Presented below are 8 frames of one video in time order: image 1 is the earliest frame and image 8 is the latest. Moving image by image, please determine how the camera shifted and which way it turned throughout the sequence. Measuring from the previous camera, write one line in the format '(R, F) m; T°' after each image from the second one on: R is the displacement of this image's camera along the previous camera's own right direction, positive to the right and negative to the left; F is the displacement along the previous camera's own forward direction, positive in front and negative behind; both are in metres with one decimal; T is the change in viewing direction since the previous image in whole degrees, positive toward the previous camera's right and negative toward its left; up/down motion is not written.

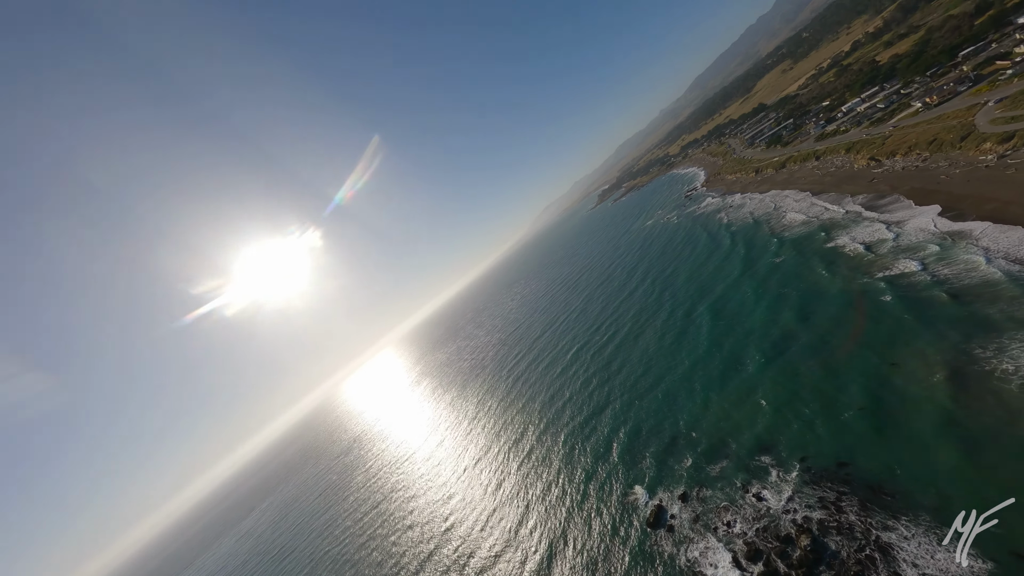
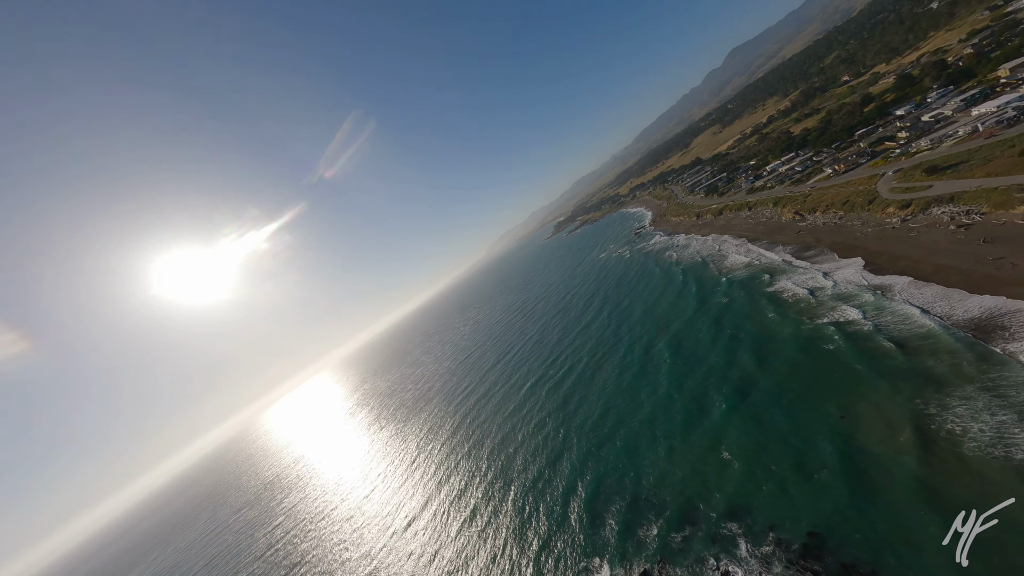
(+0.3, +3.8) m; +8°
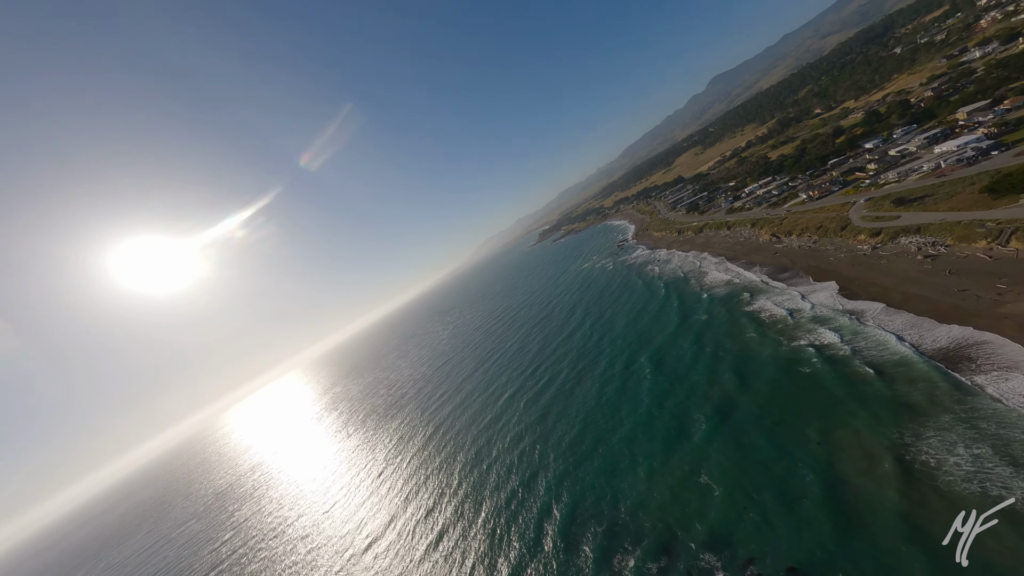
(+0.1, +1.5) m; +3°
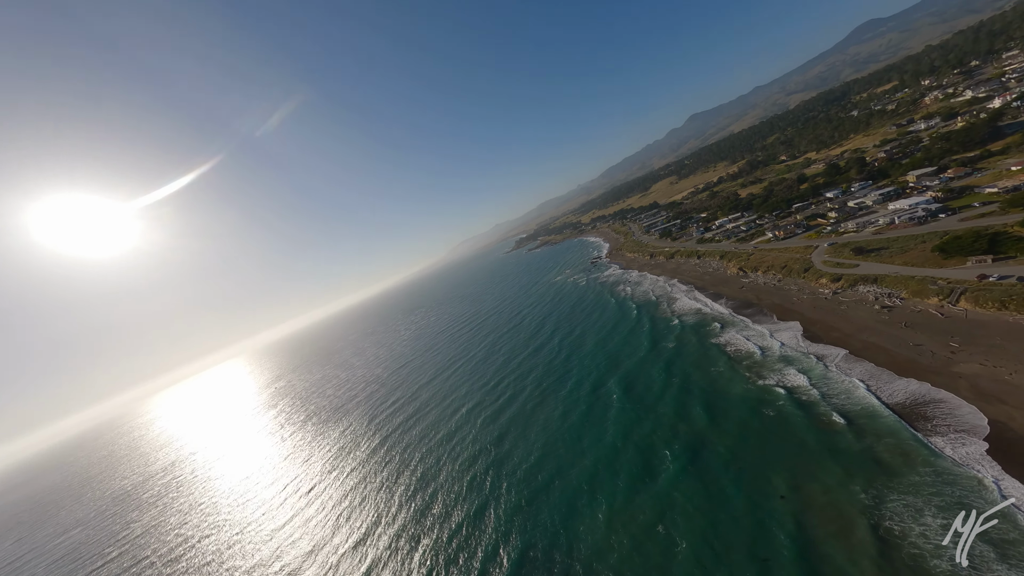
(+0.5, +3.0) m; +5°
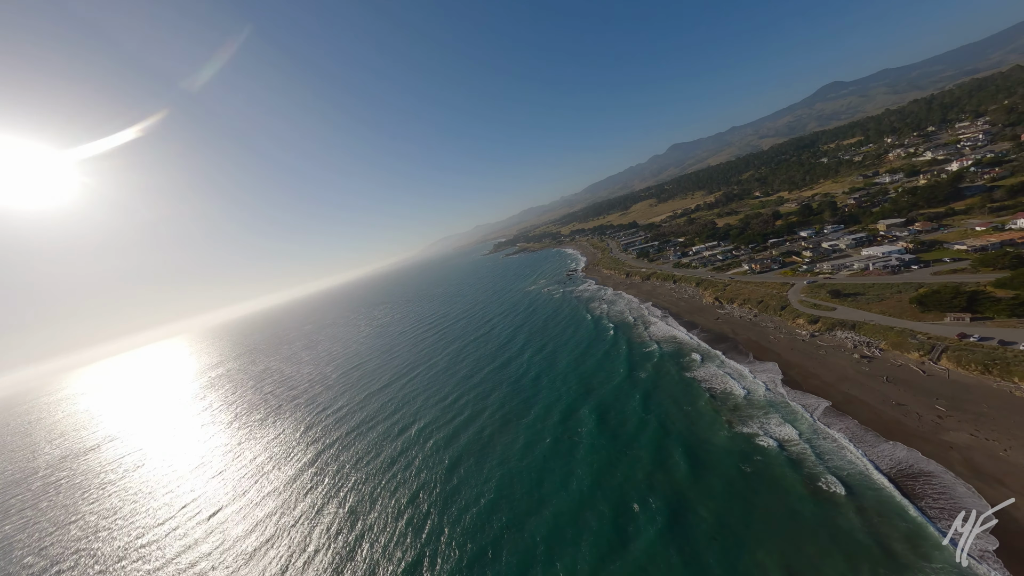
(+1.1, +4.9) m; +5°
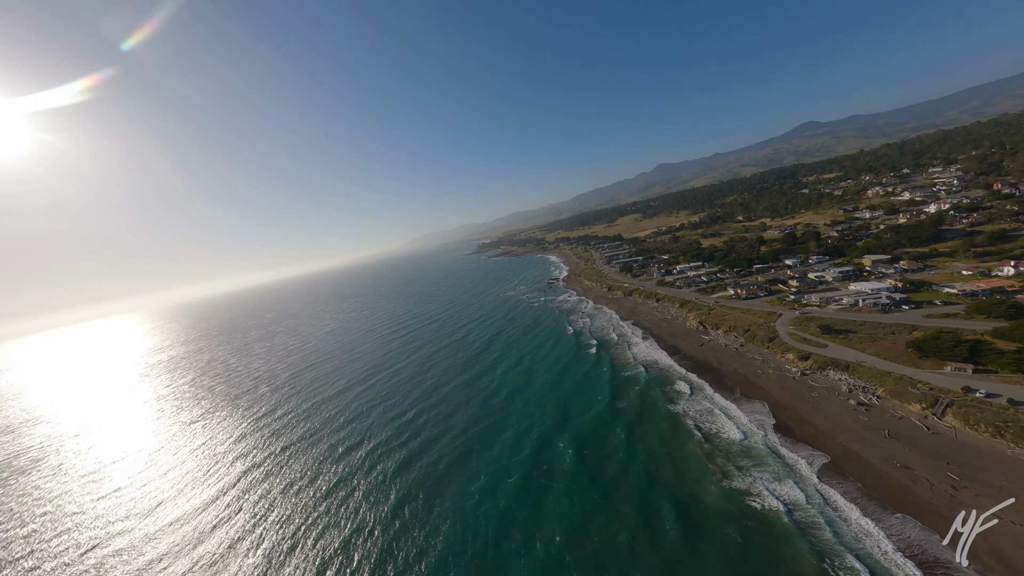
(+1.2, +5.1) m; +3°
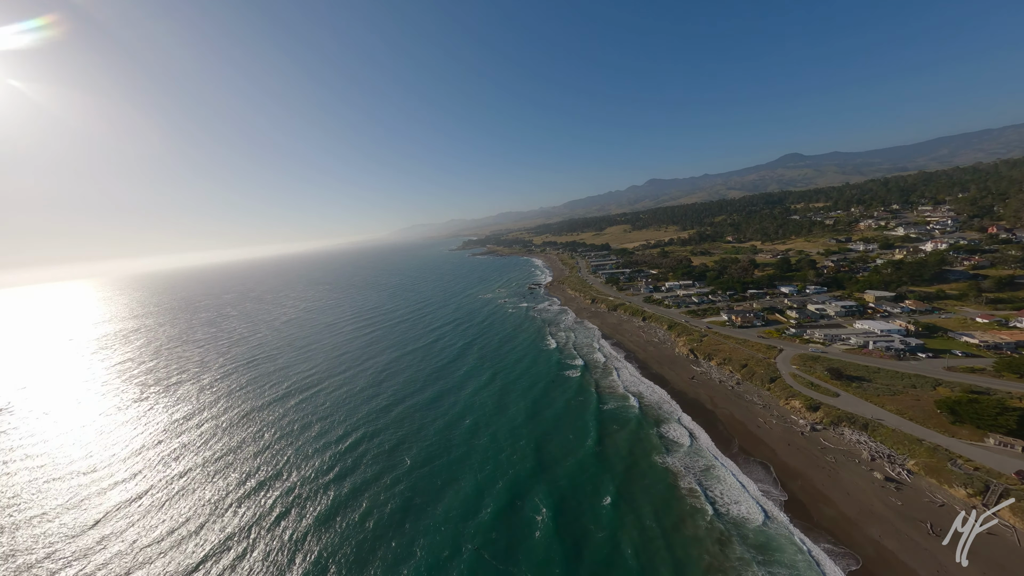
(+1.9, +7.4) m; +3°
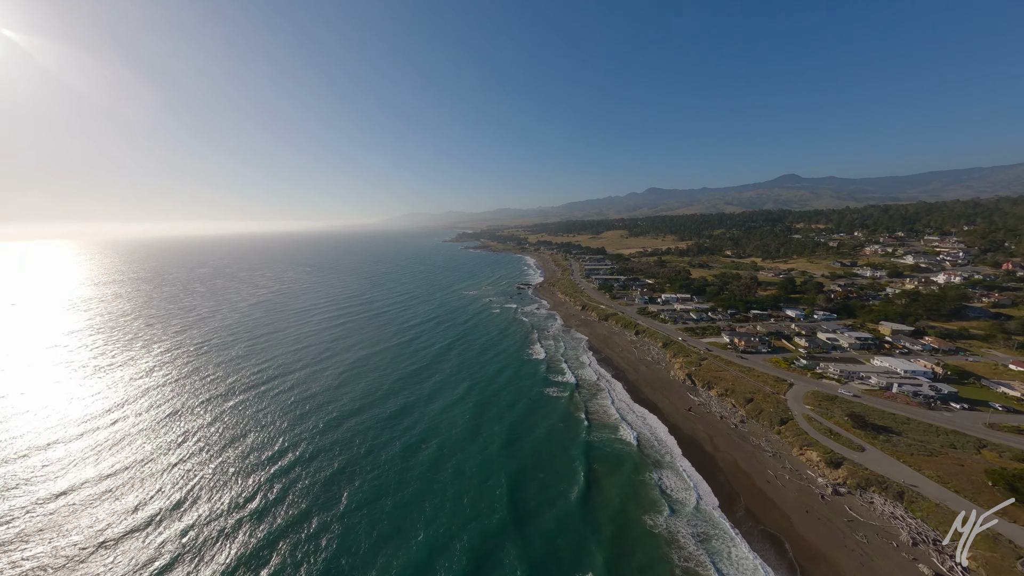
(+1.7, +6.3) m; +1°
